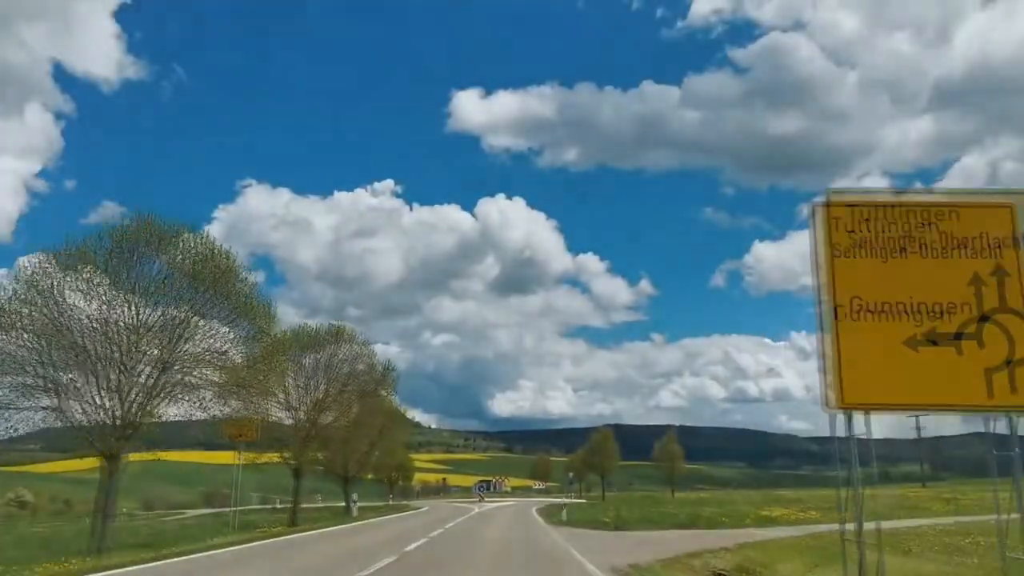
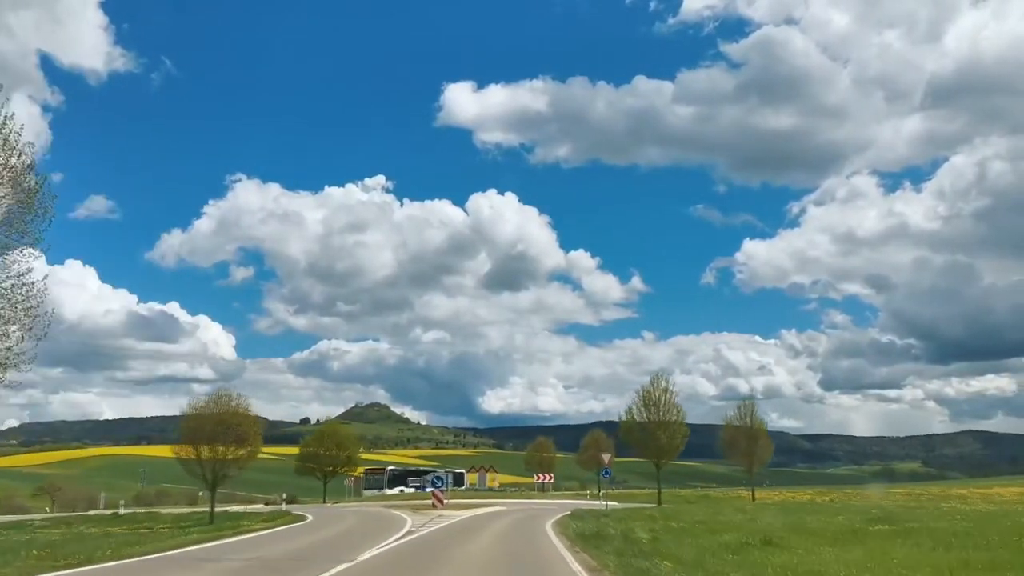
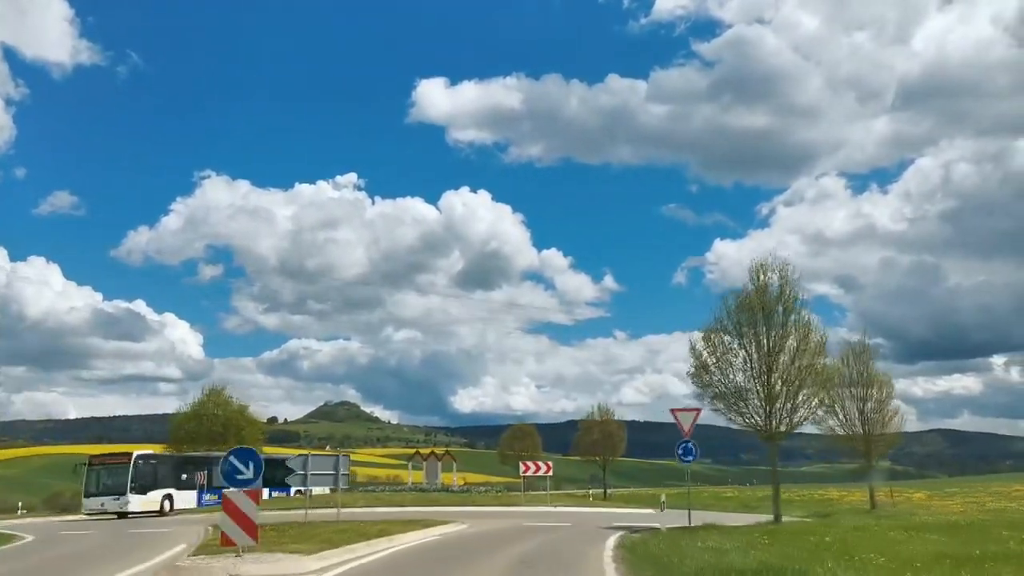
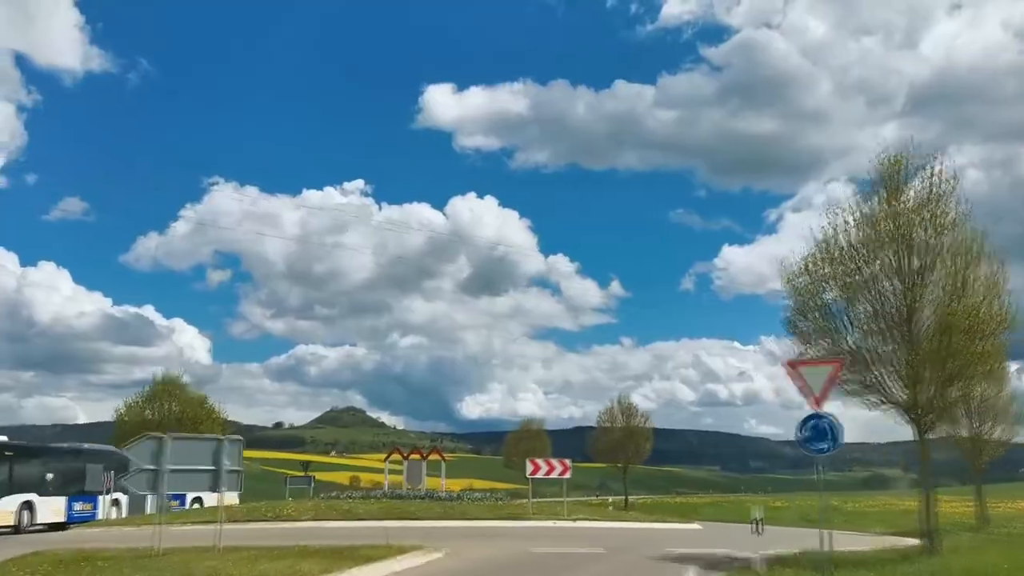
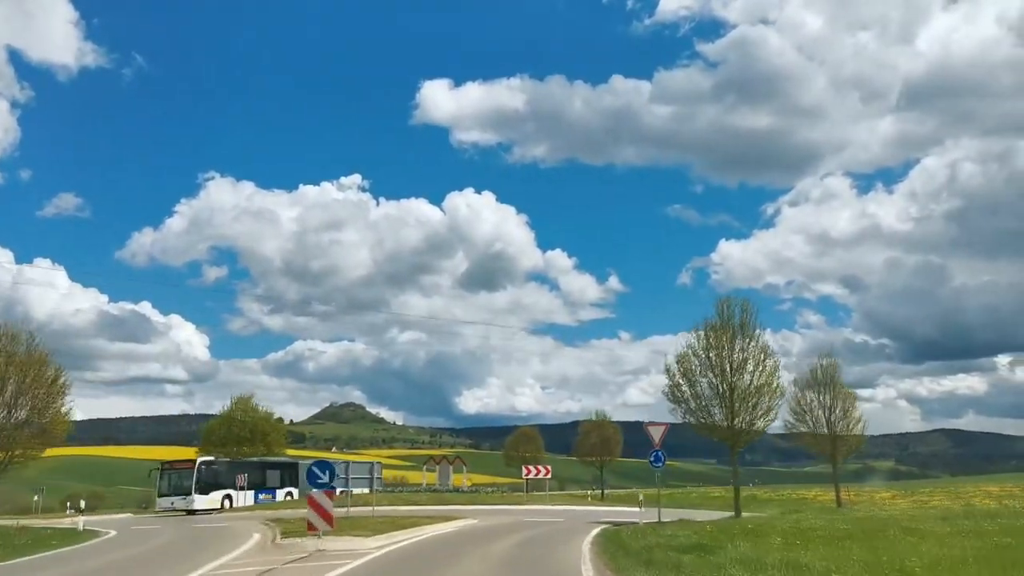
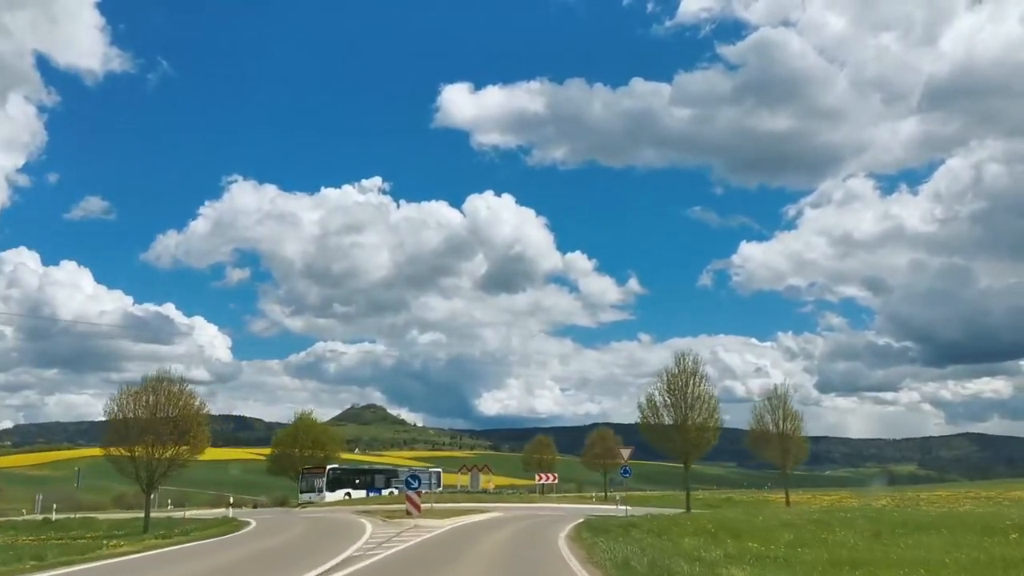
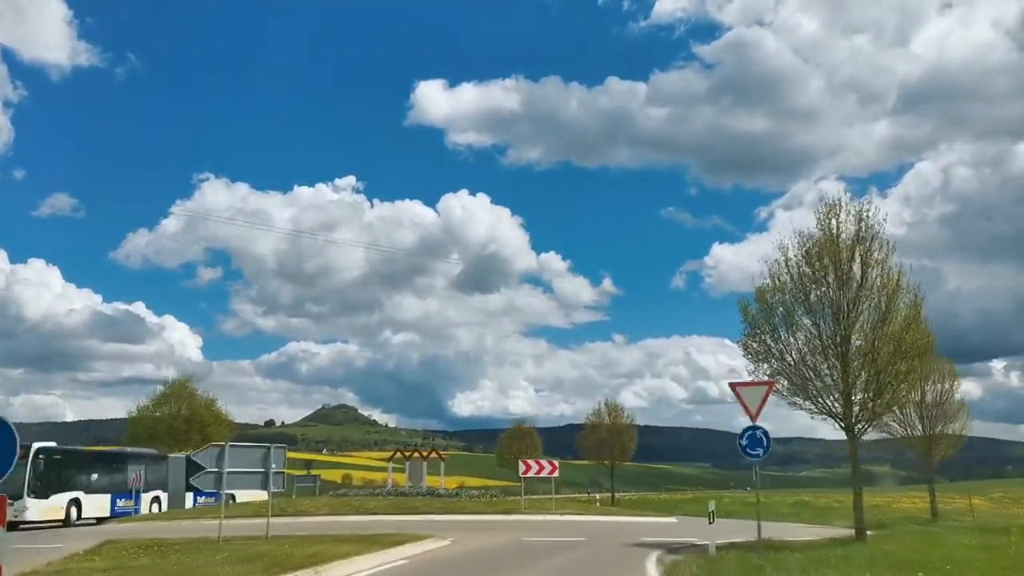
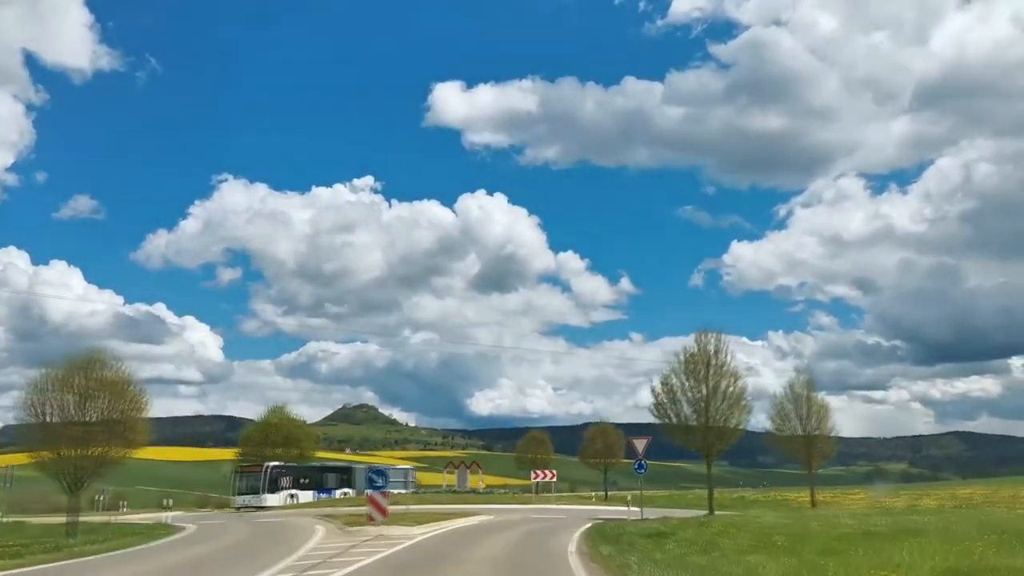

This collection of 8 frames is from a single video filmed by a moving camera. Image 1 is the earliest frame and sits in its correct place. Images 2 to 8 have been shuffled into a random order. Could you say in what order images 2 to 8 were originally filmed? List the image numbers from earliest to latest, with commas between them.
2, 6, 8, 5, 3, 7, 4
